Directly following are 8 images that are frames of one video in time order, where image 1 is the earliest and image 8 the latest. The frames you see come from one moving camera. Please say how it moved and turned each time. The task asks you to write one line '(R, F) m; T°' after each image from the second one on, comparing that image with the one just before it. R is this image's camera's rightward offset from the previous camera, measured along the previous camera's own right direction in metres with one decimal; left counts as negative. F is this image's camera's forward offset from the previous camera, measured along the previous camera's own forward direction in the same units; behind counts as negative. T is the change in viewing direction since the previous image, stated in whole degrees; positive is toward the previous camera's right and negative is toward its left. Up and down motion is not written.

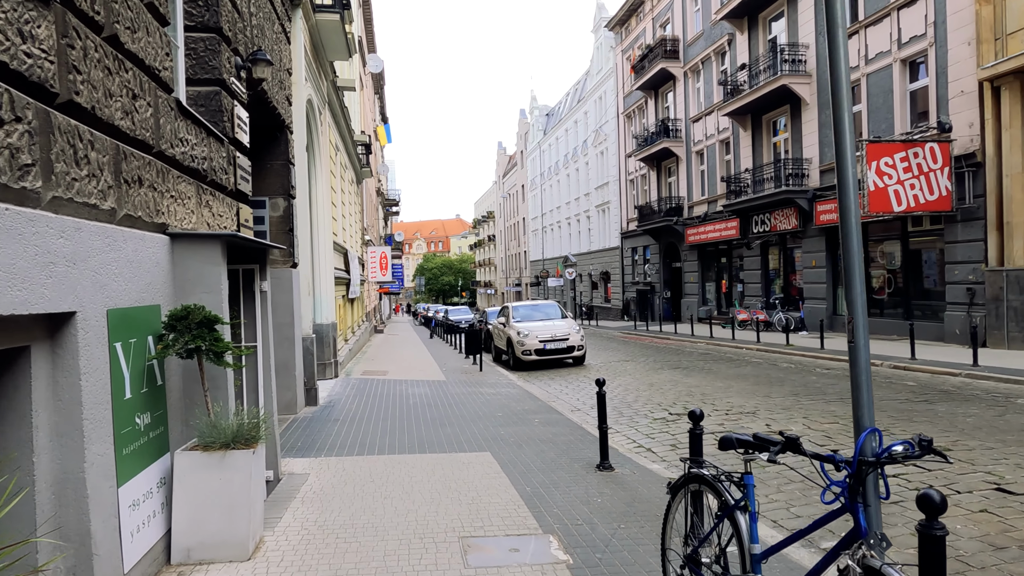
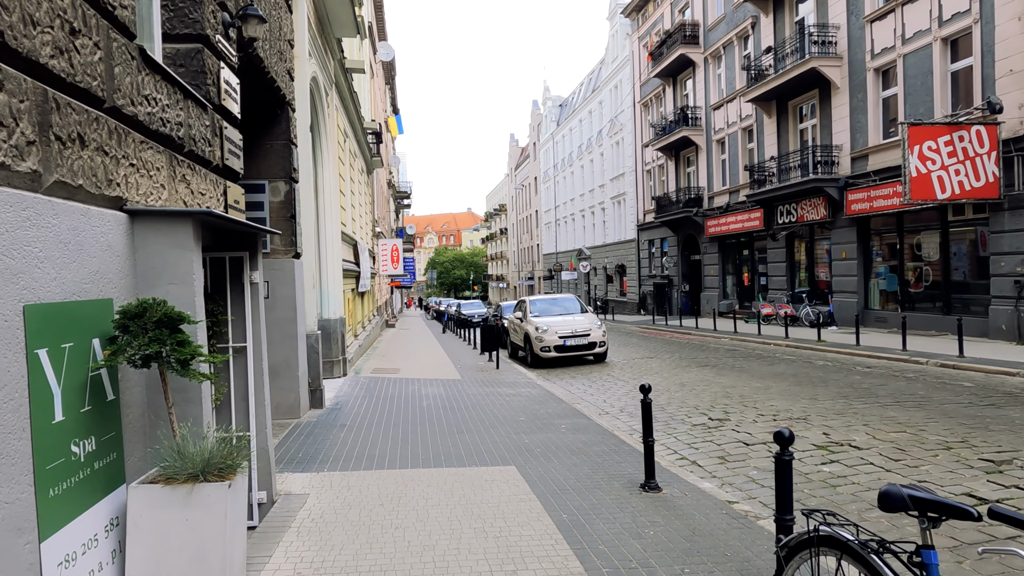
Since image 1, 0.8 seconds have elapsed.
(-0.2, +0.8) m; -1°
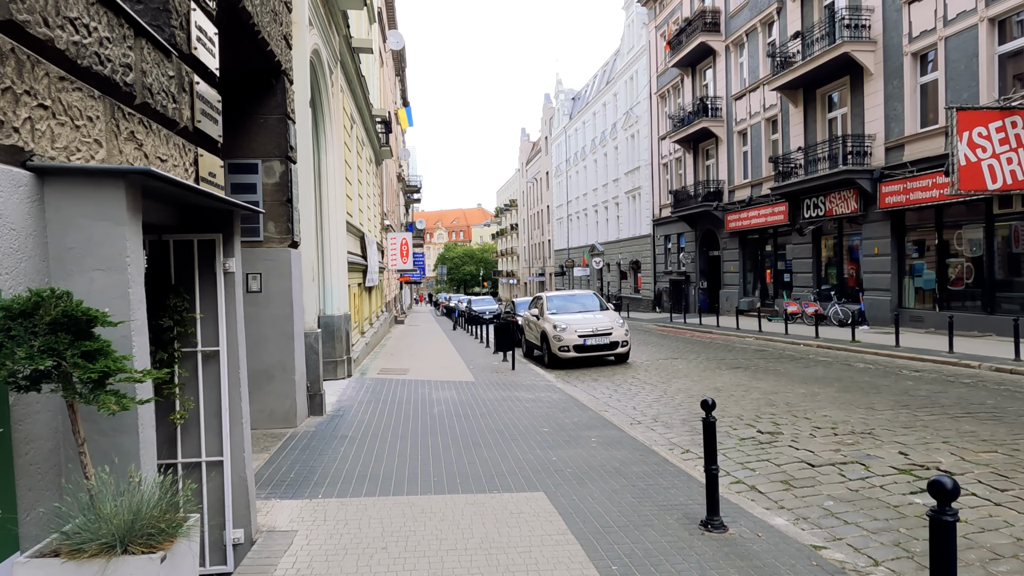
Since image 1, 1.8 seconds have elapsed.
(-0.2, +1.0) m; -1°
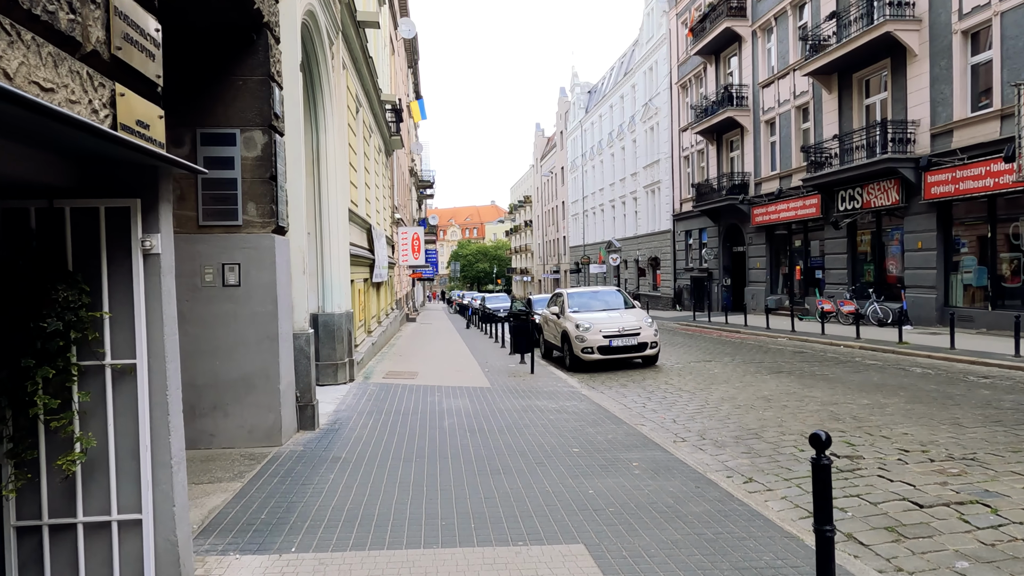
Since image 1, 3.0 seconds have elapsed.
(-0.1, +1.2) m; -1°
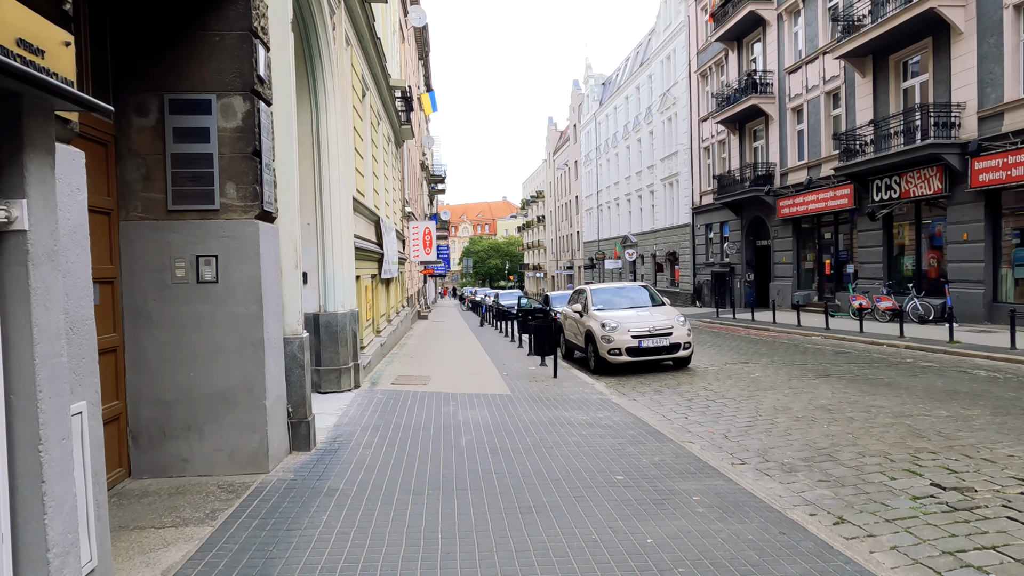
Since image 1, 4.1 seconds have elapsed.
(-0.2, +1.0) m; -1°
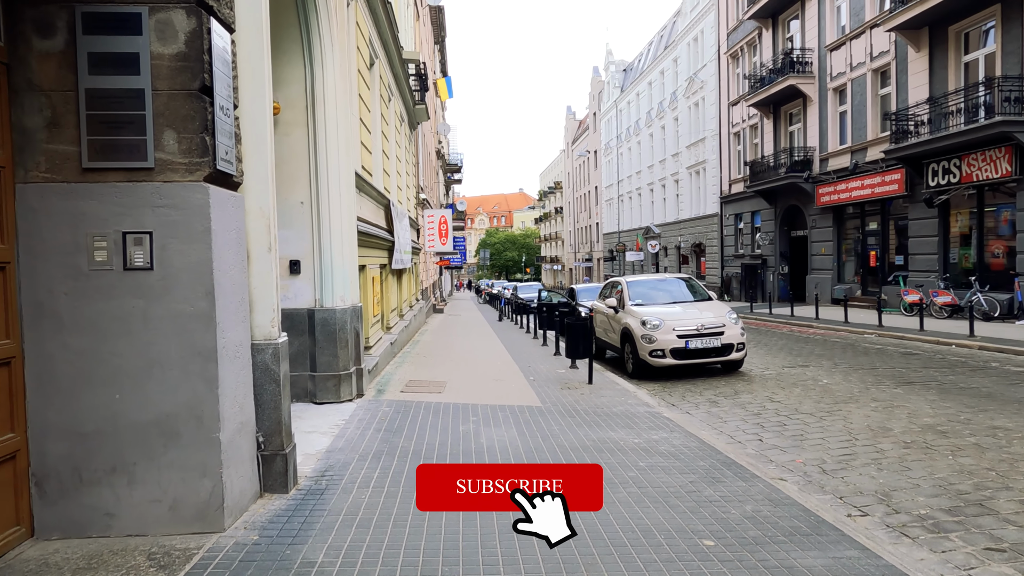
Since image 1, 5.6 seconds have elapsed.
(-0.2, +1.5) m; -1°
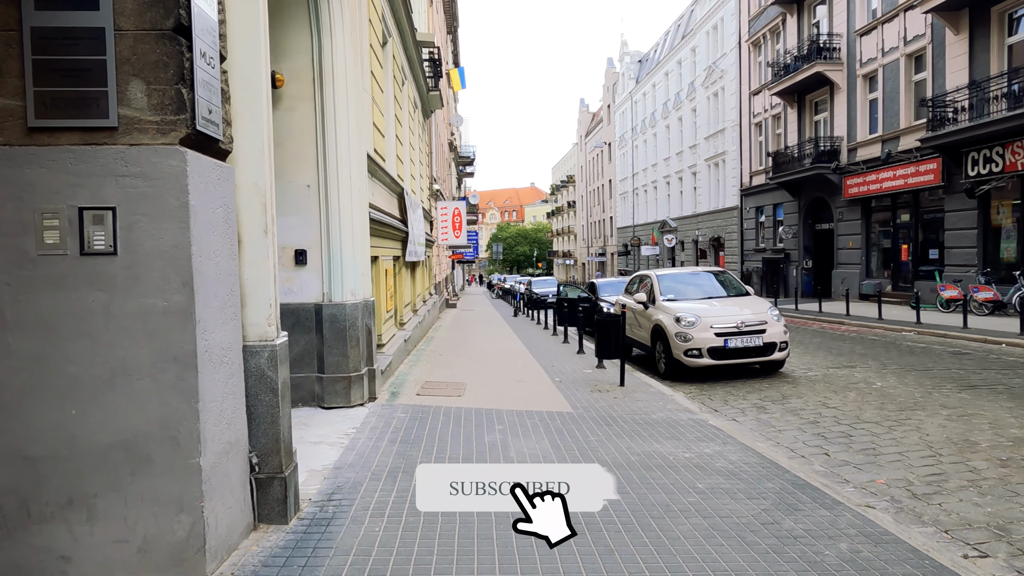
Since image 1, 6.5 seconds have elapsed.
(-0.2, +0.8) m; -1°
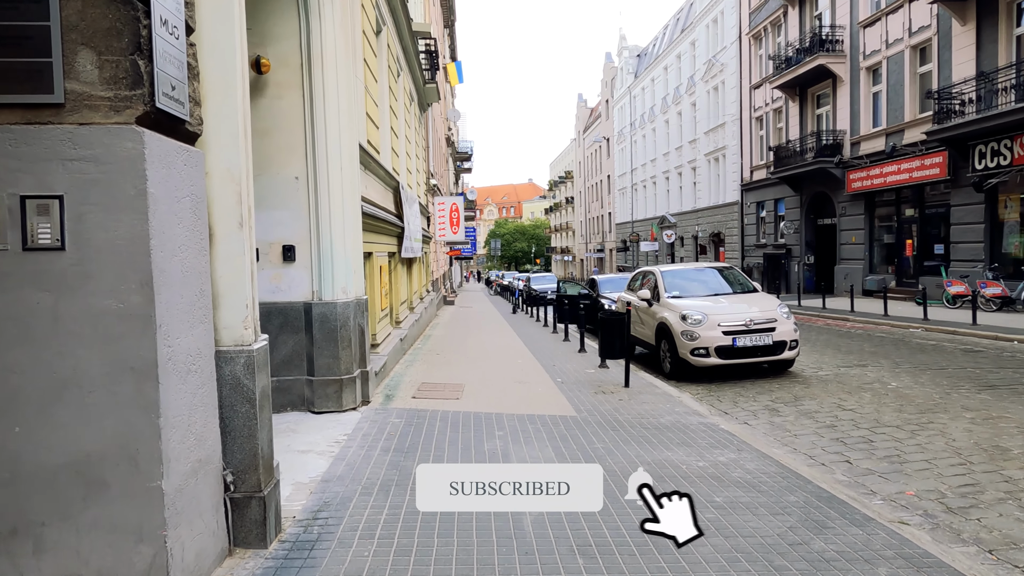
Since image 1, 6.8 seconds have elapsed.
(0.0, +0.4) m; 0°
